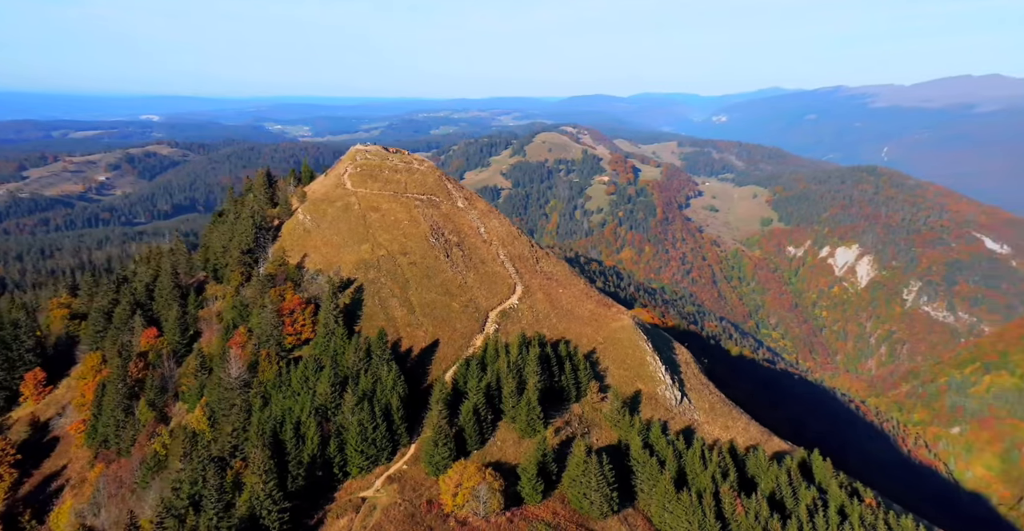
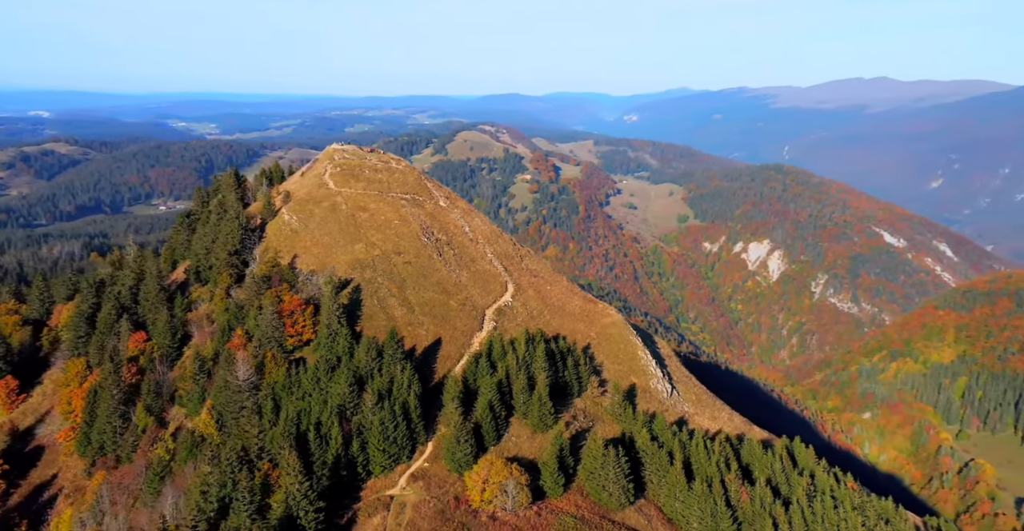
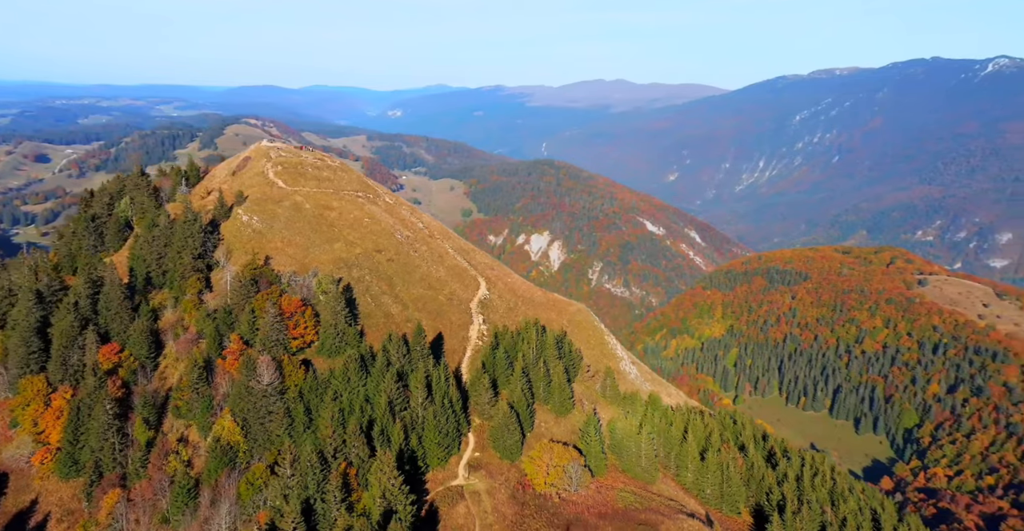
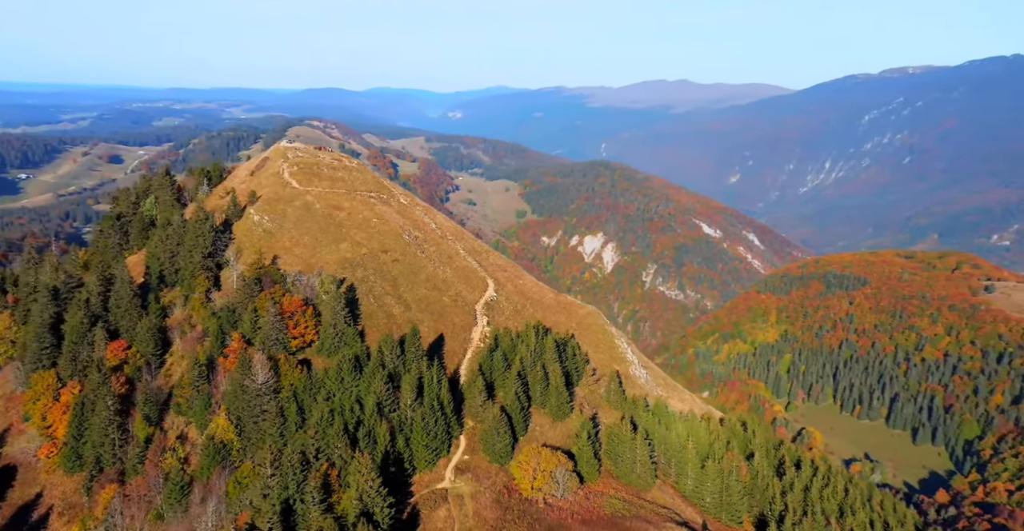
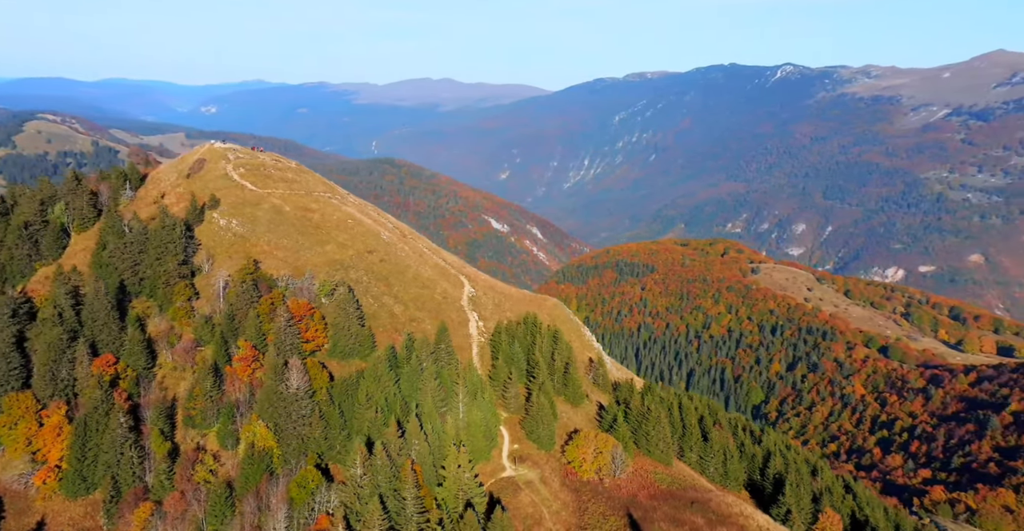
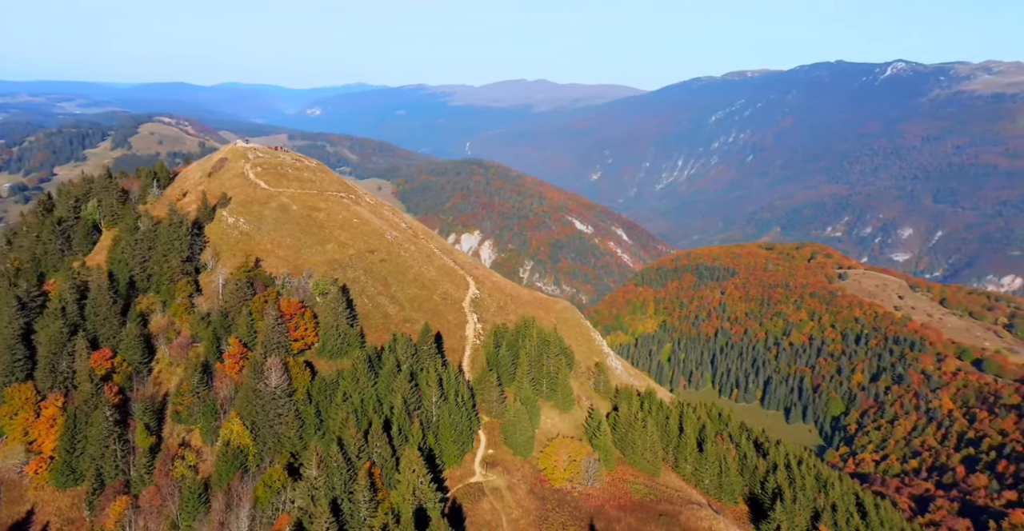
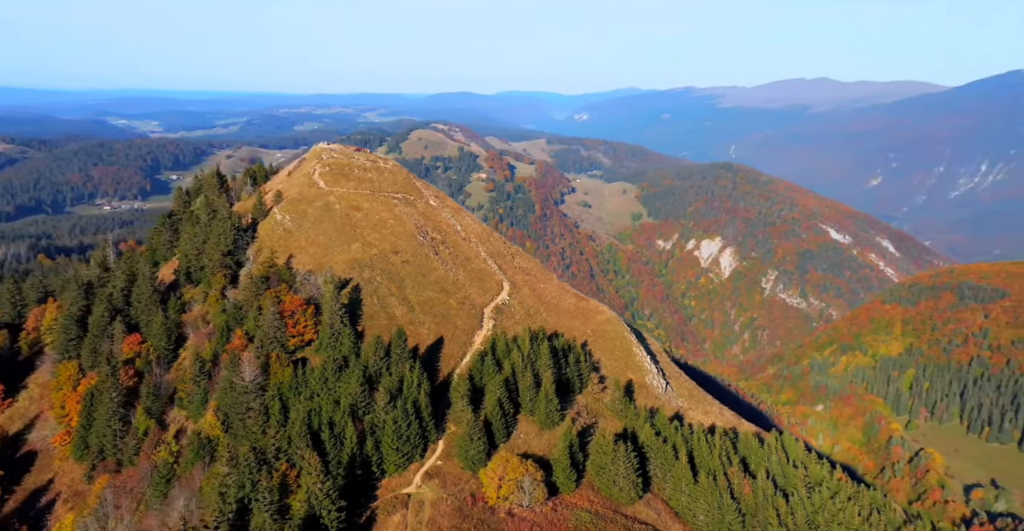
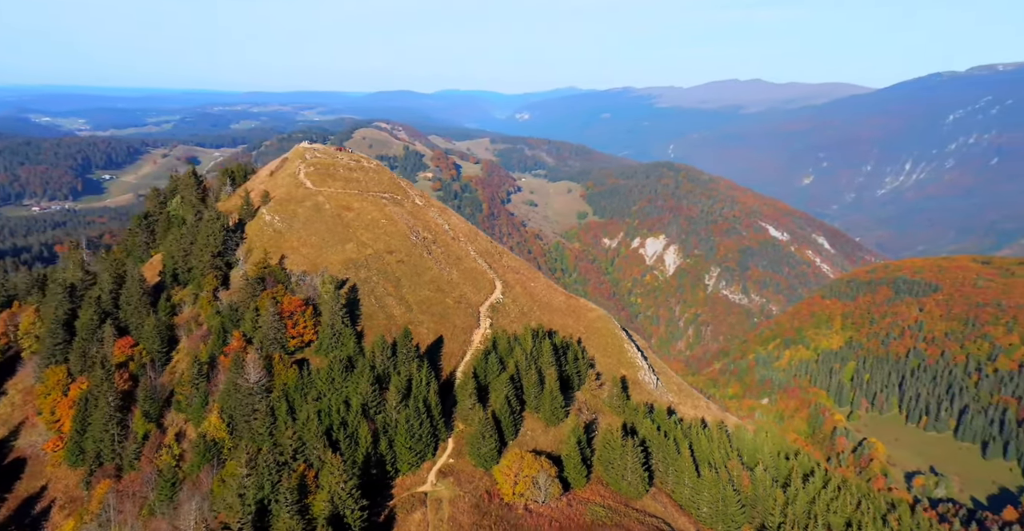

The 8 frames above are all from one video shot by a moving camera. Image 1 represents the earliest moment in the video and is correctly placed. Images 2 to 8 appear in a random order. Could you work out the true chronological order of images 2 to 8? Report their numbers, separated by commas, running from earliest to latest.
2, 7, 8, 4, 3, 6, 5
